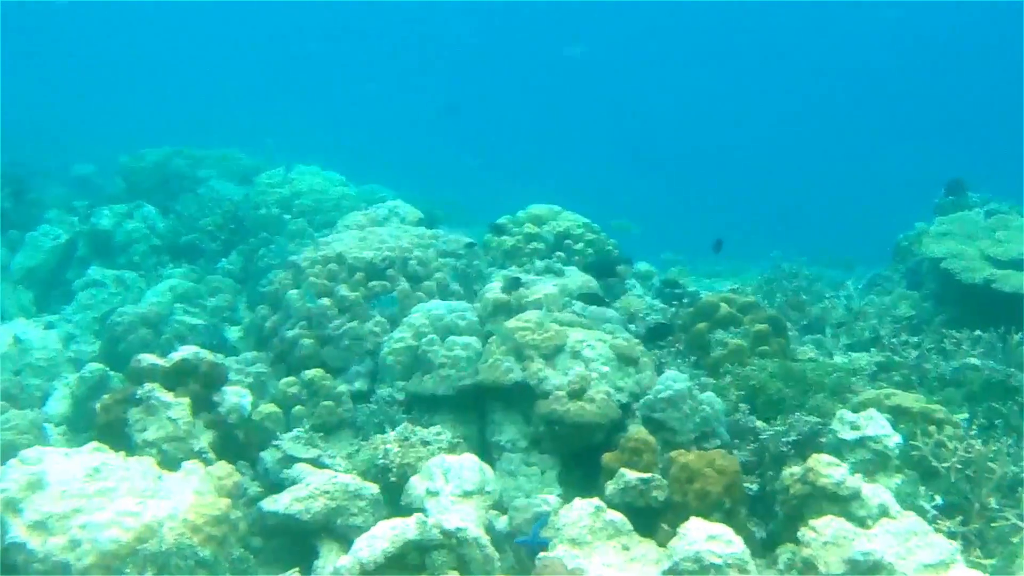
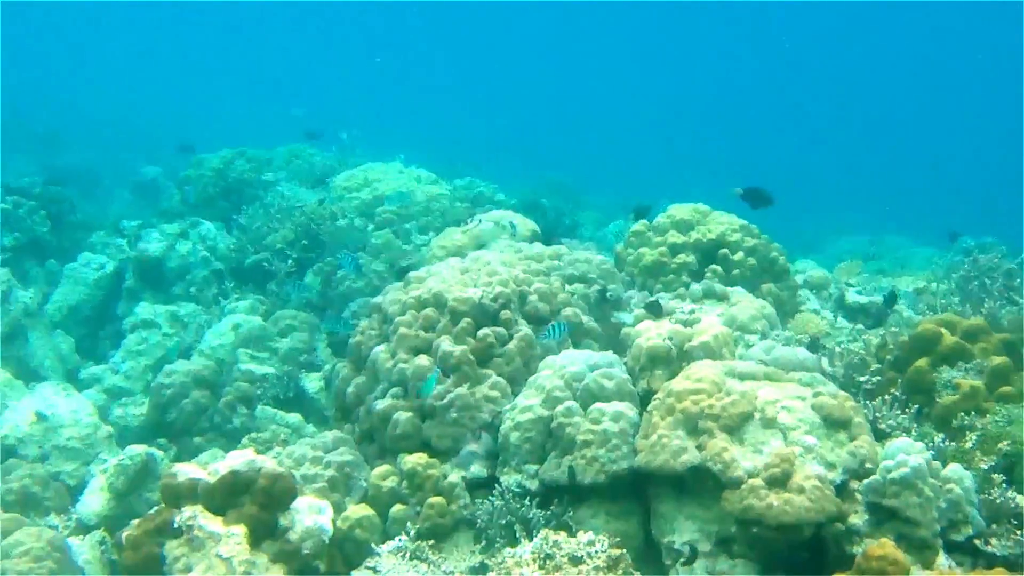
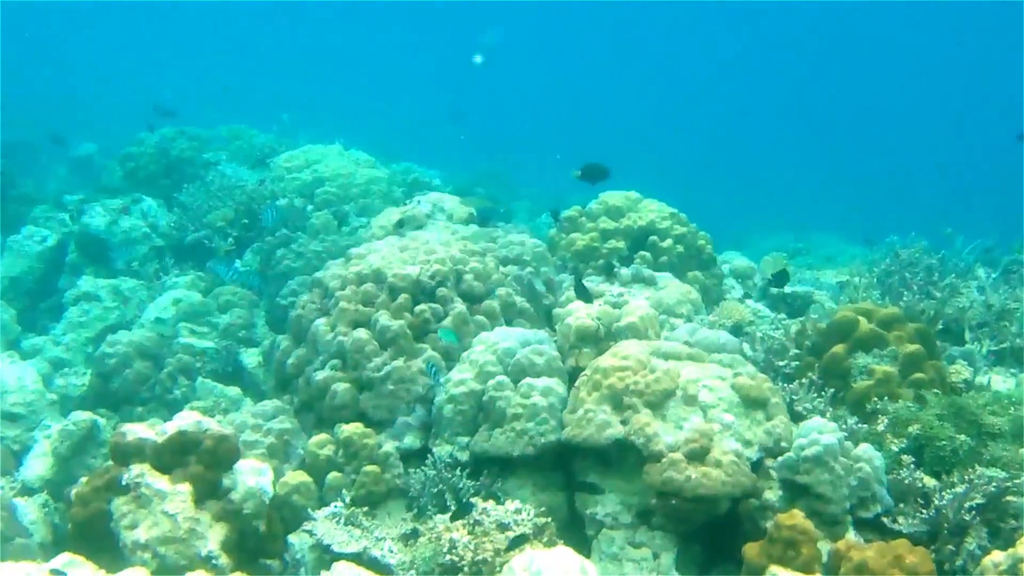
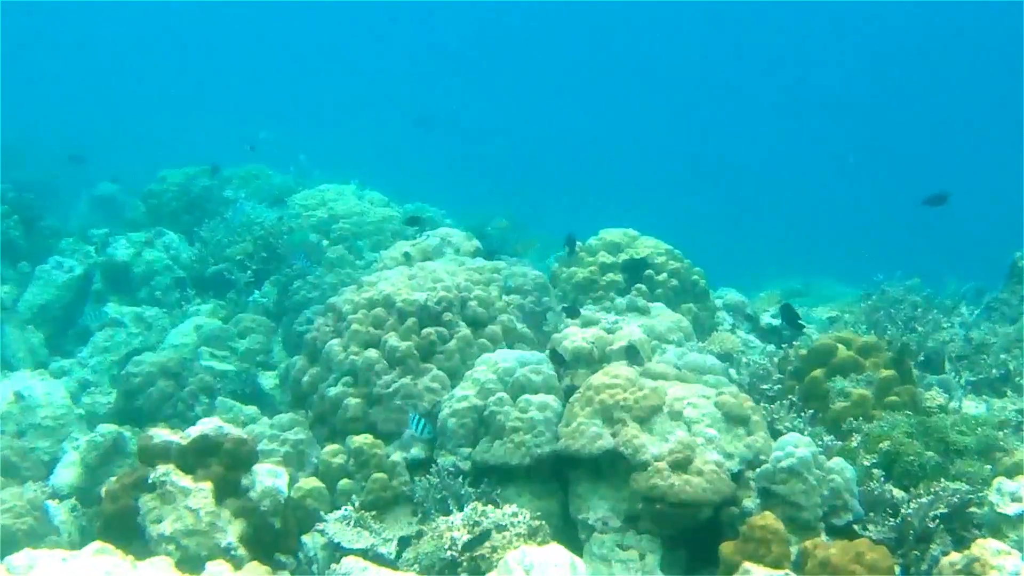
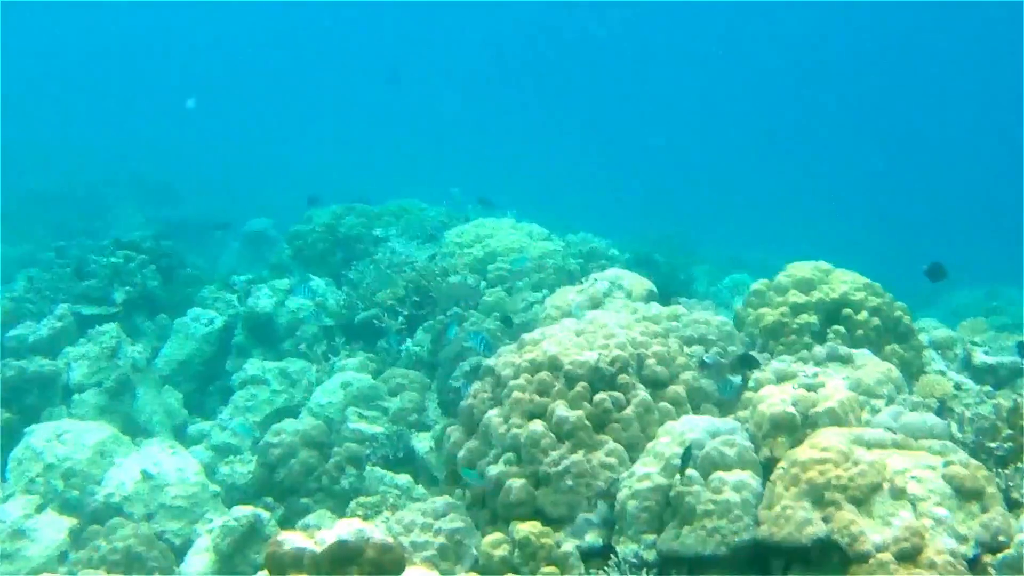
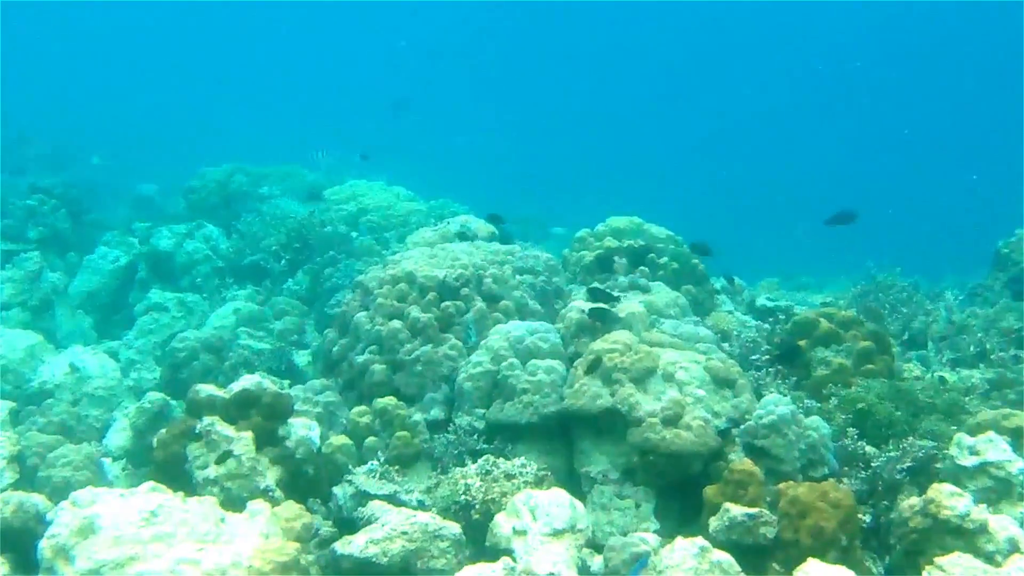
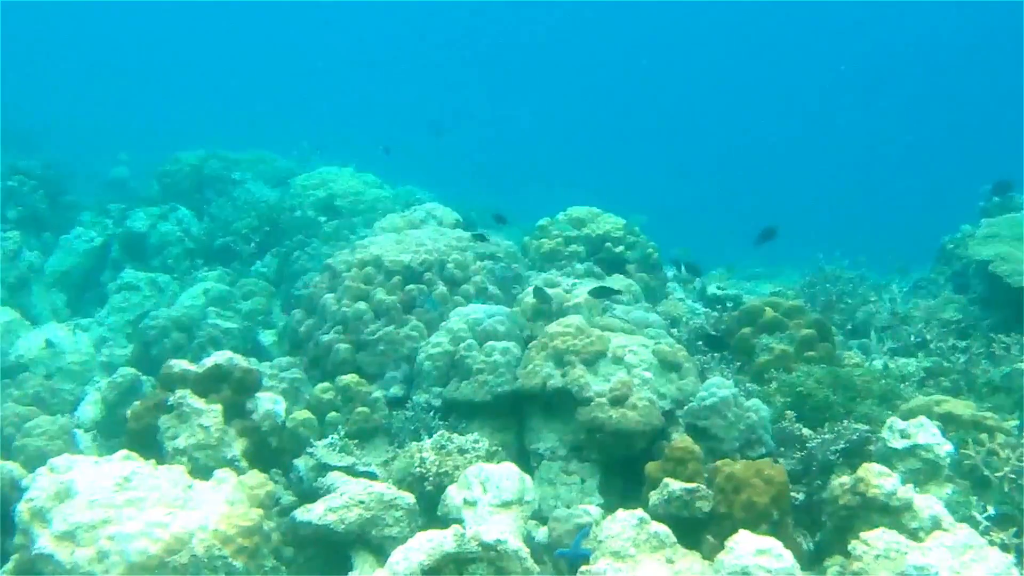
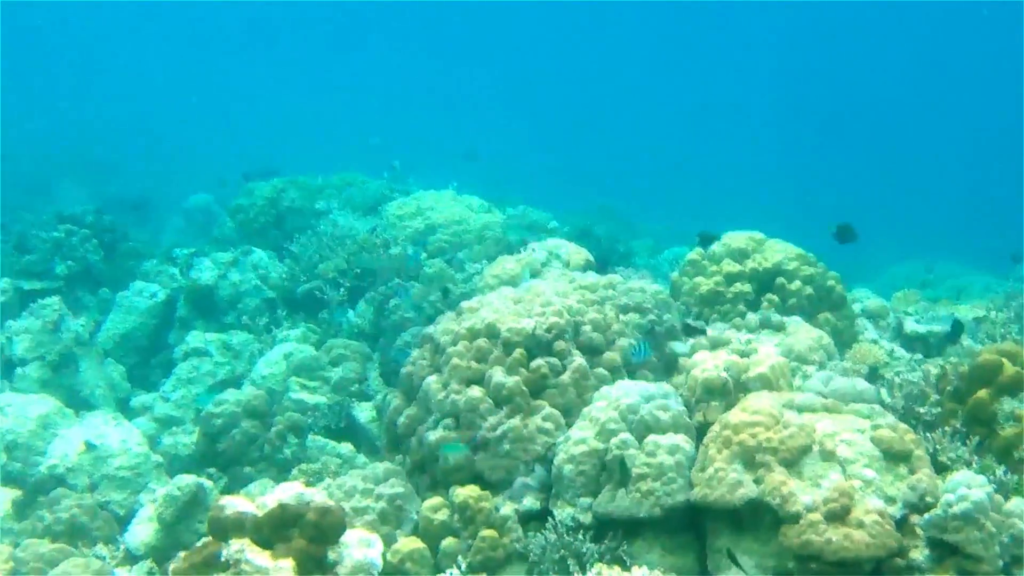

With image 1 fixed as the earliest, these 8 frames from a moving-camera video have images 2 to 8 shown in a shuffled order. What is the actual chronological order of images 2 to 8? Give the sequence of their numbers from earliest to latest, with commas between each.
7, 6, 4, 3, 2, 8, 5
